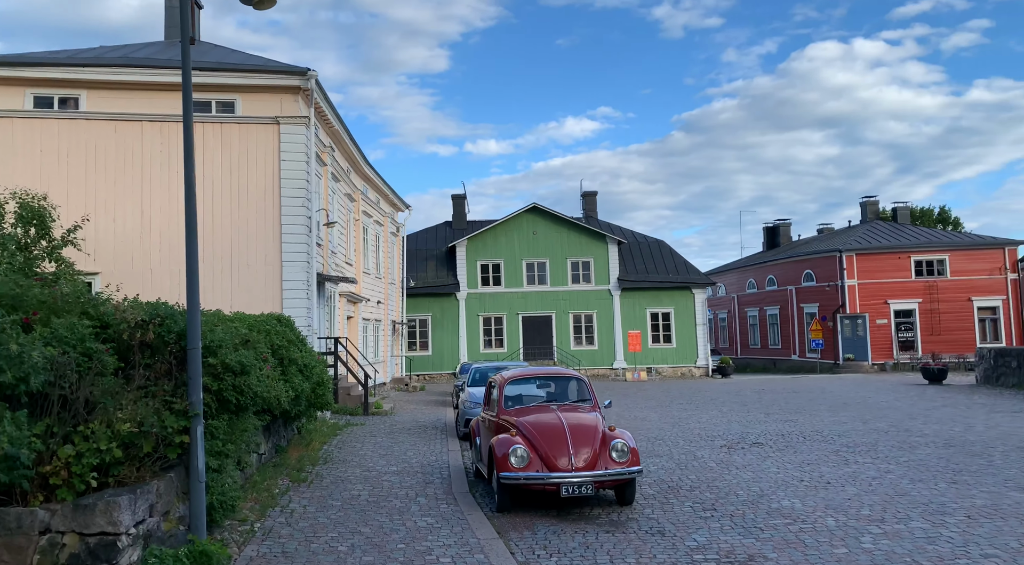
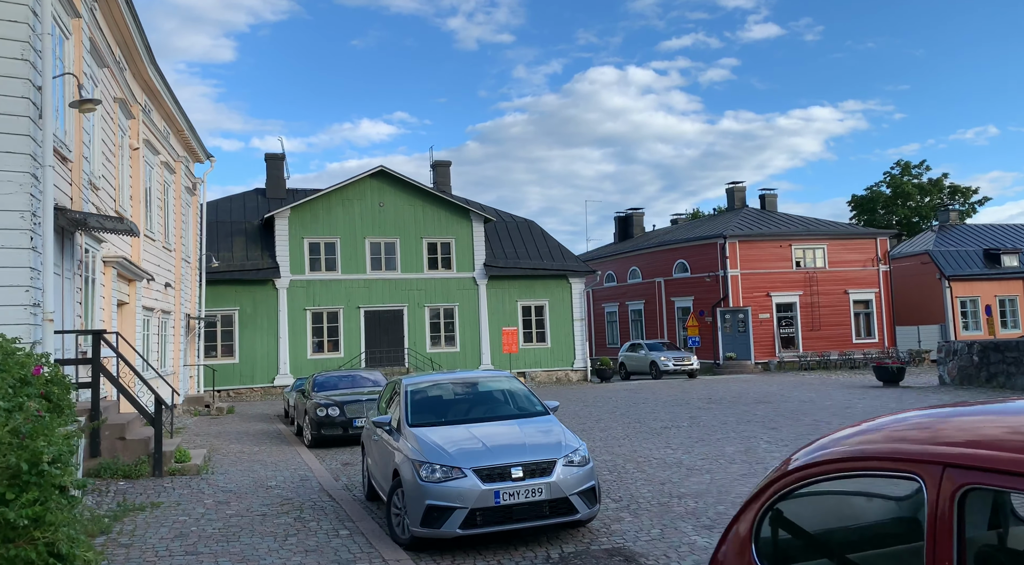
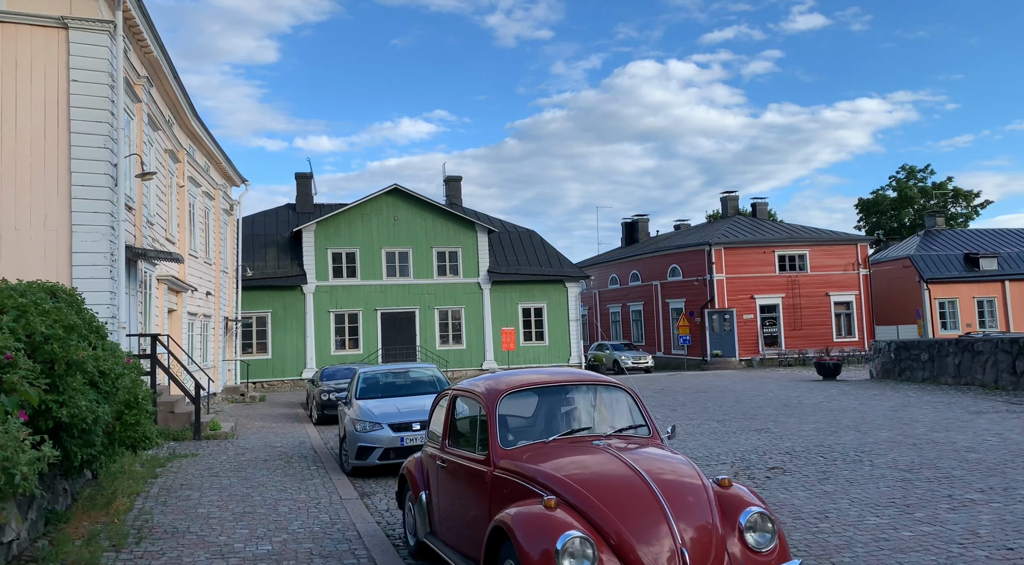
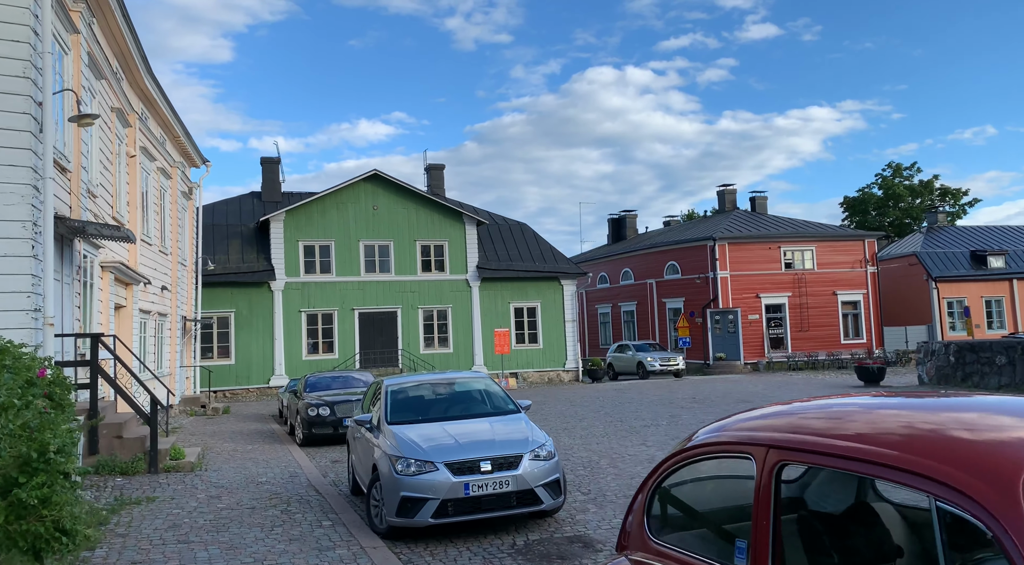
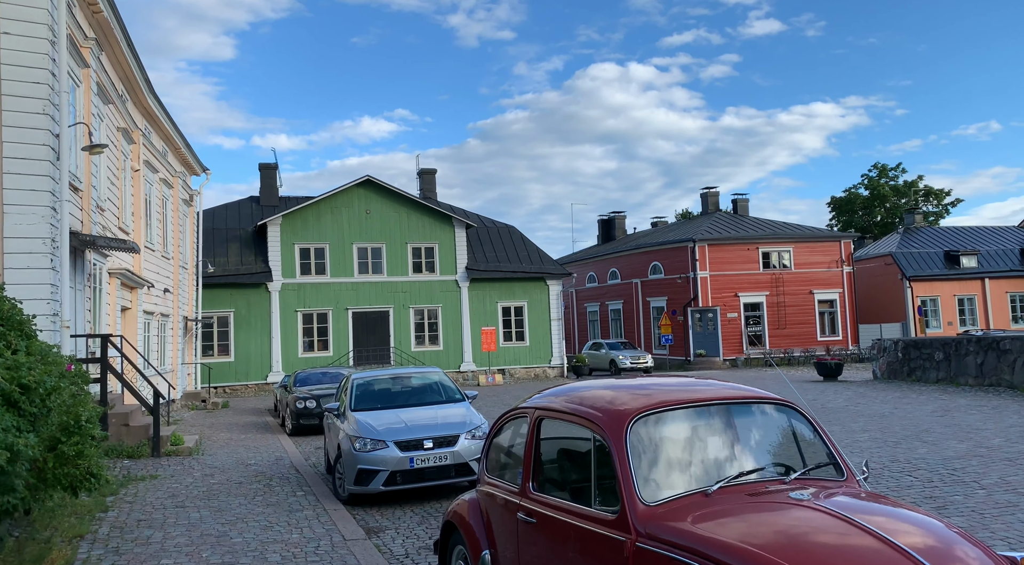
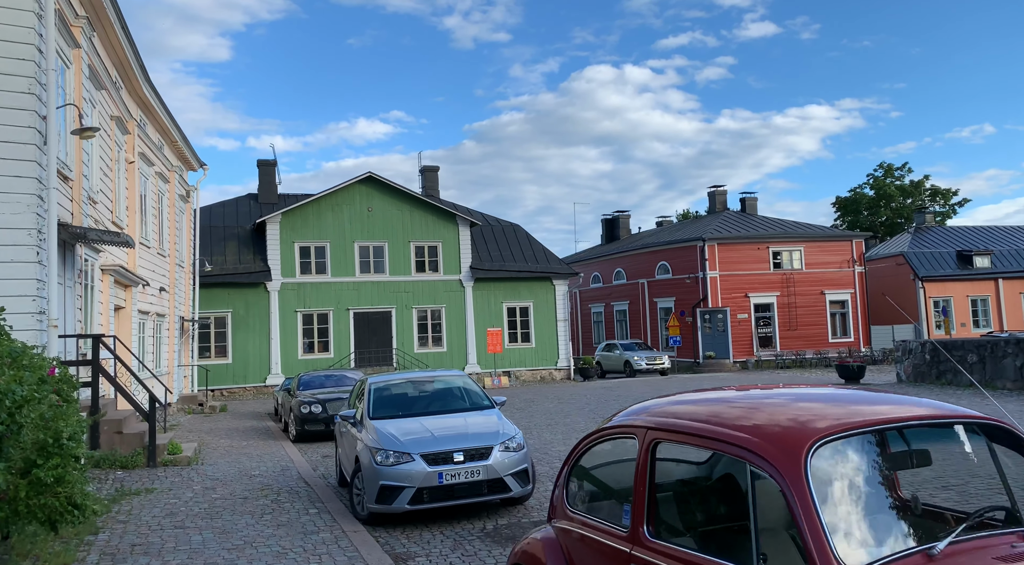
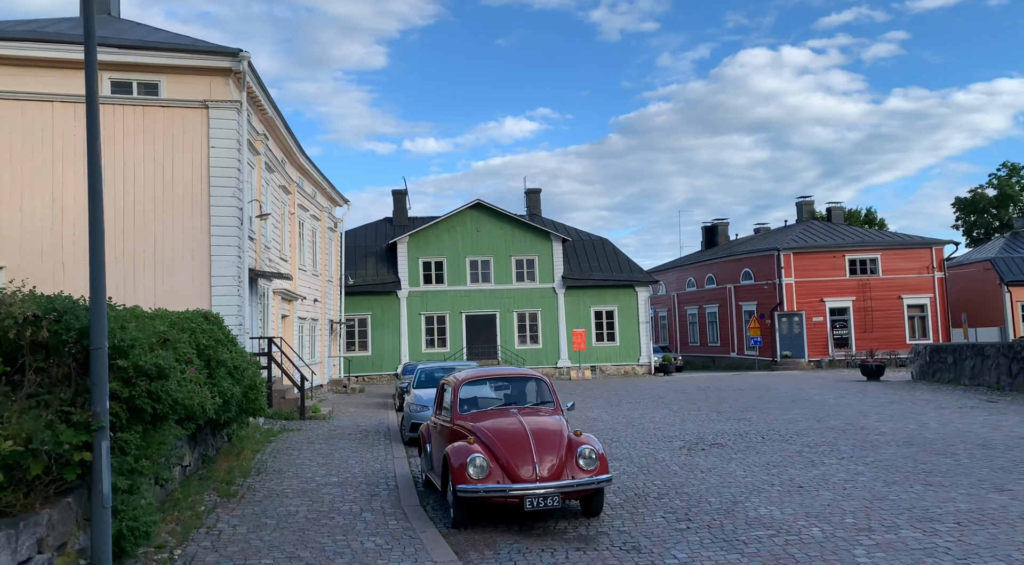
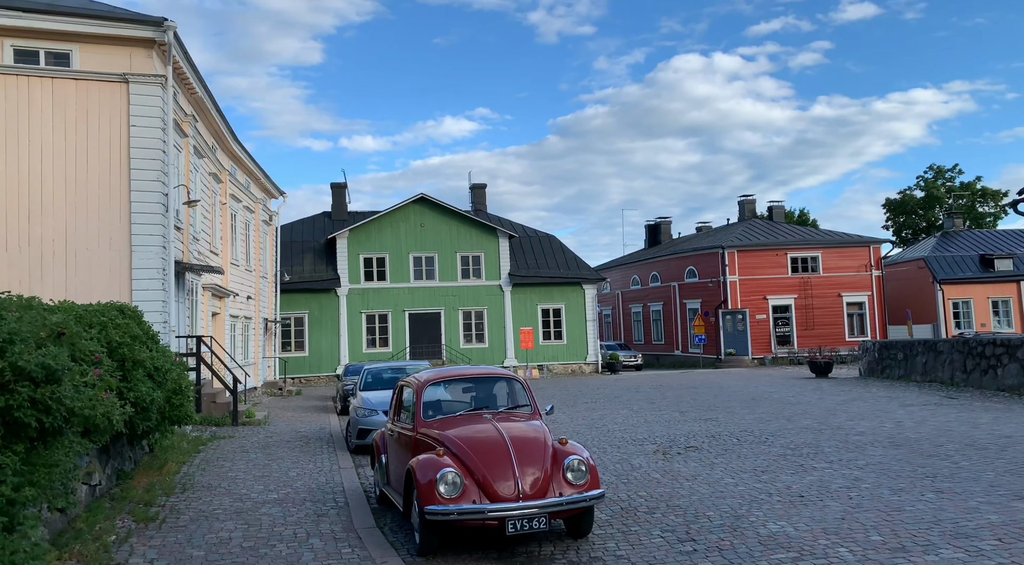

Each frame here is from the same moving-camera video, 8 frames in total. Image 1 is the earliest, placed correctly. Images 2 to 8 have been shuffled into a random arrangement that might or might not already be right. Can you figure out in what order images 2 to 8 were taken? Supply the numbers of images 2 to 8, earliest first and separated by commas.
7, 8, 3, 5, 6, 4, 2
